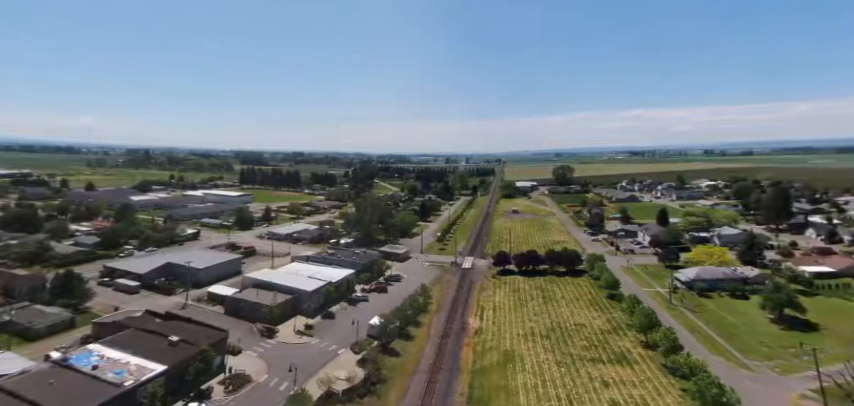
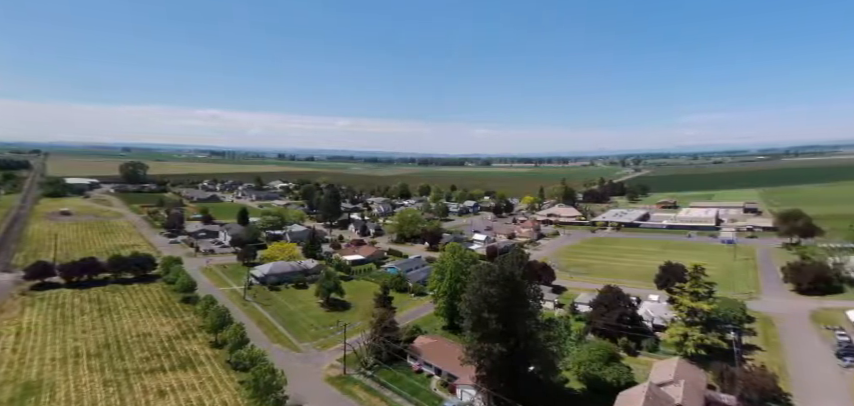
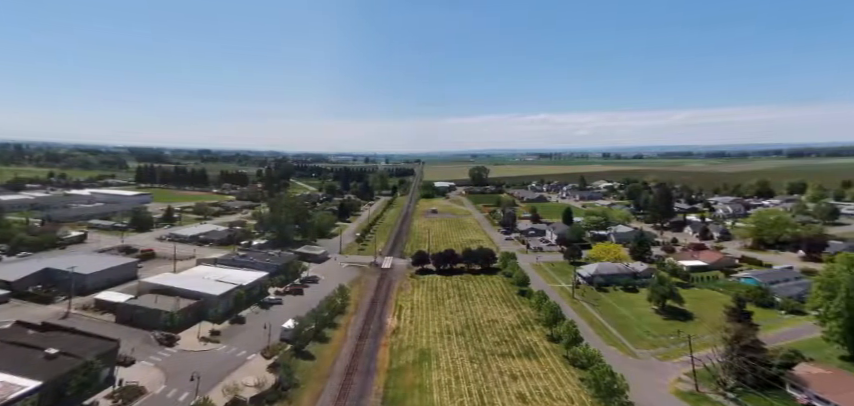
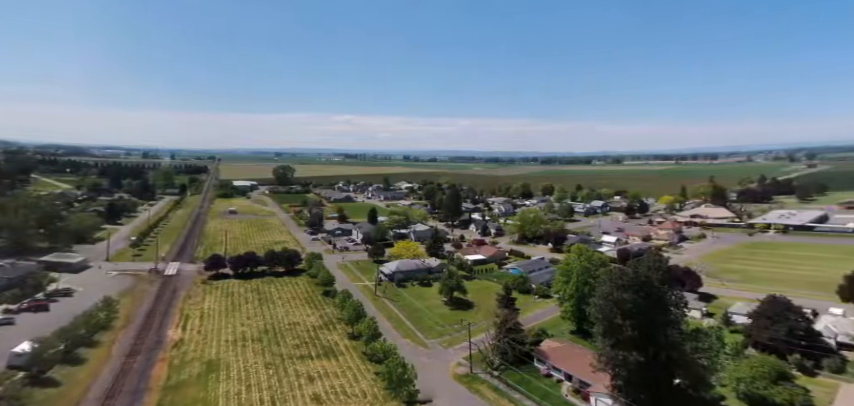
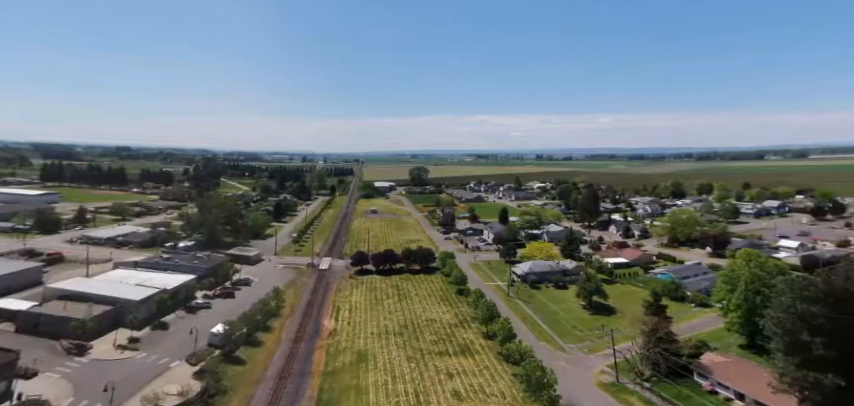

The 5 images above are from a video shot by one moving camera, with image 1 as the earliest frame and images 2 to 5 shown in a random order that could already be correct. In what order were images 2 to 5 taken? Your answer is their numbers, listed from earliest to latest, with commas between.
3, 5, 4, 2
